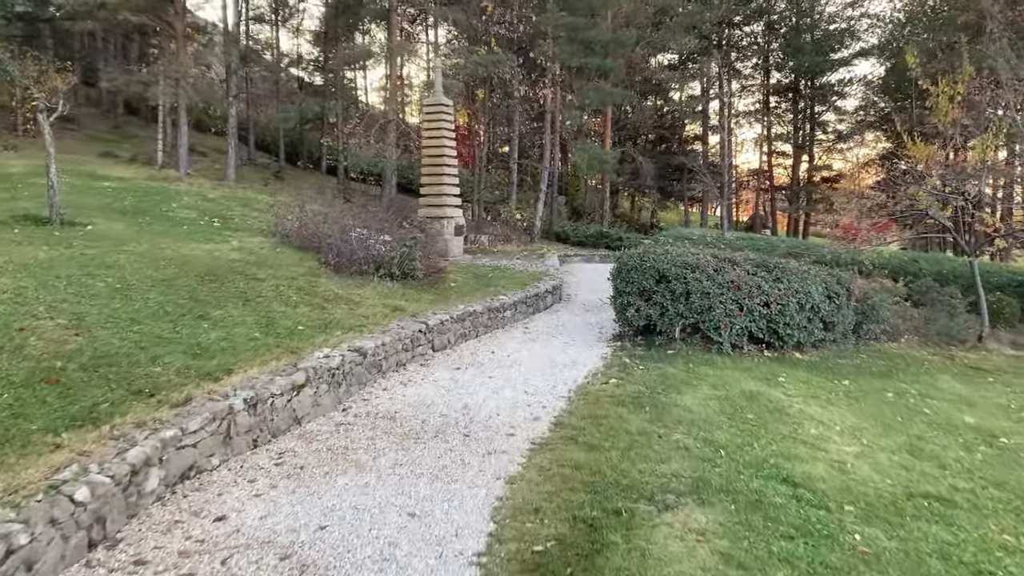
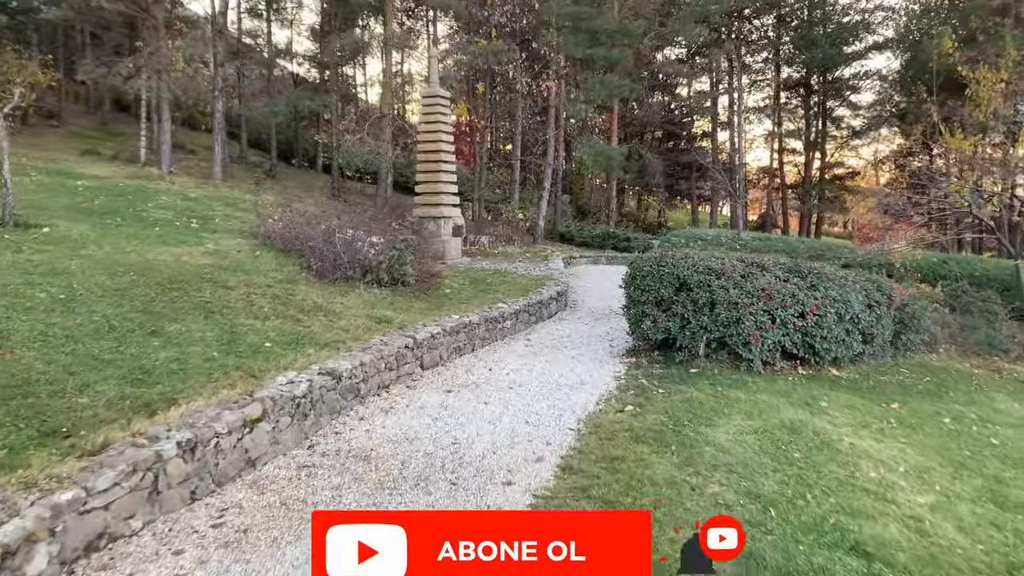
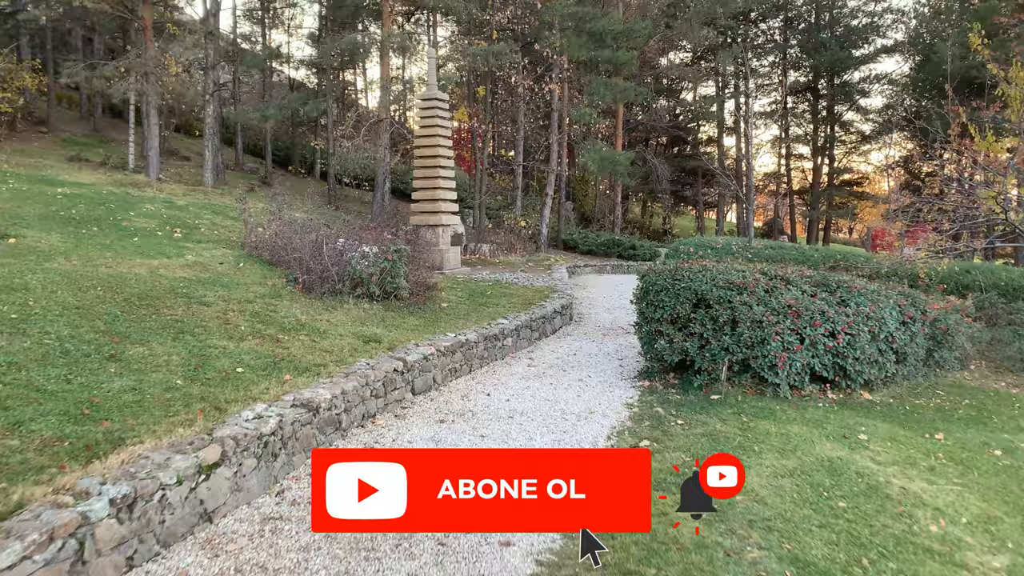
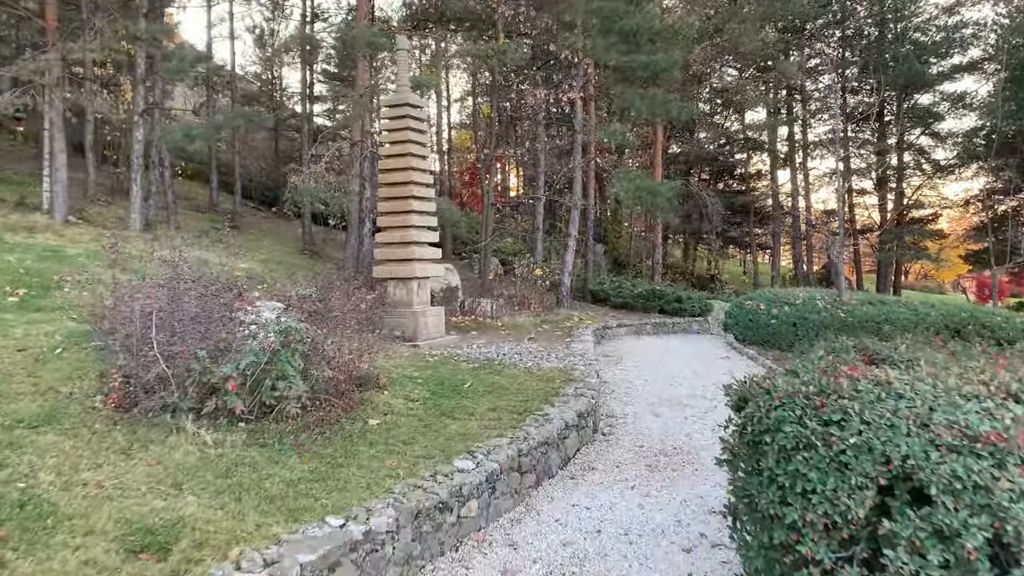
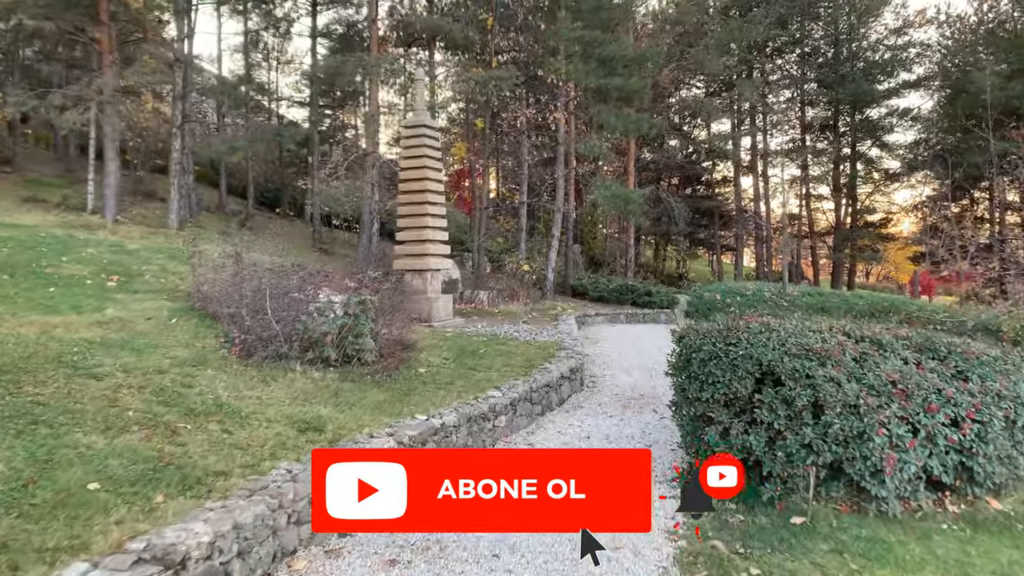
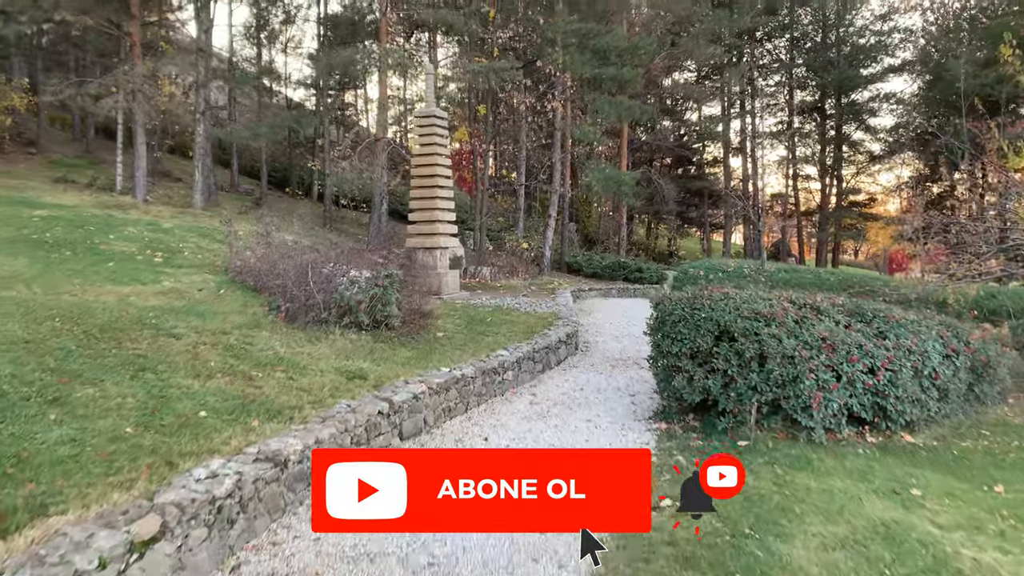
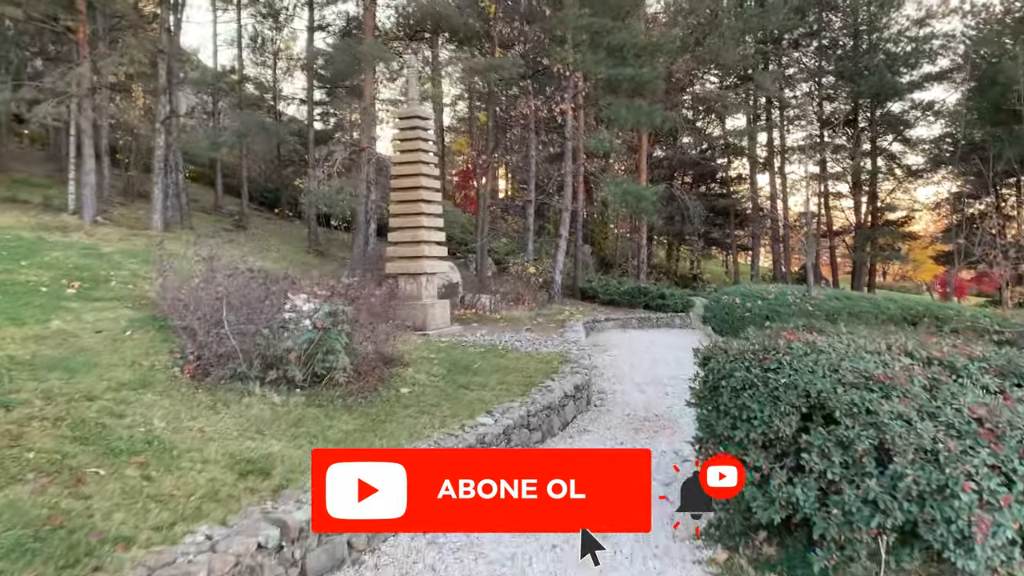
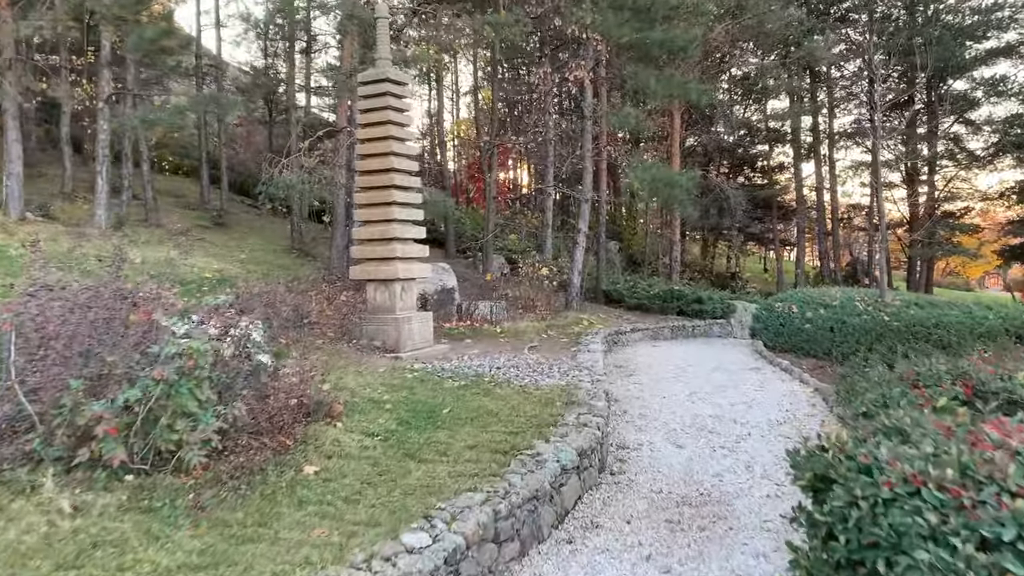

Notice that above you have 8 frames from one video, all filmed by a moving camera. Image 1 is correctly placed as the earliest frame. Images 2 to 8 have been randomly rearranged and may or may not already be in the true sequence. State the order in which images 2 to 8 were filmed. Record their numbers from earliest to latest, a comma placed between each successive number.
2, 3, 6, 5, 7, 4, 8
